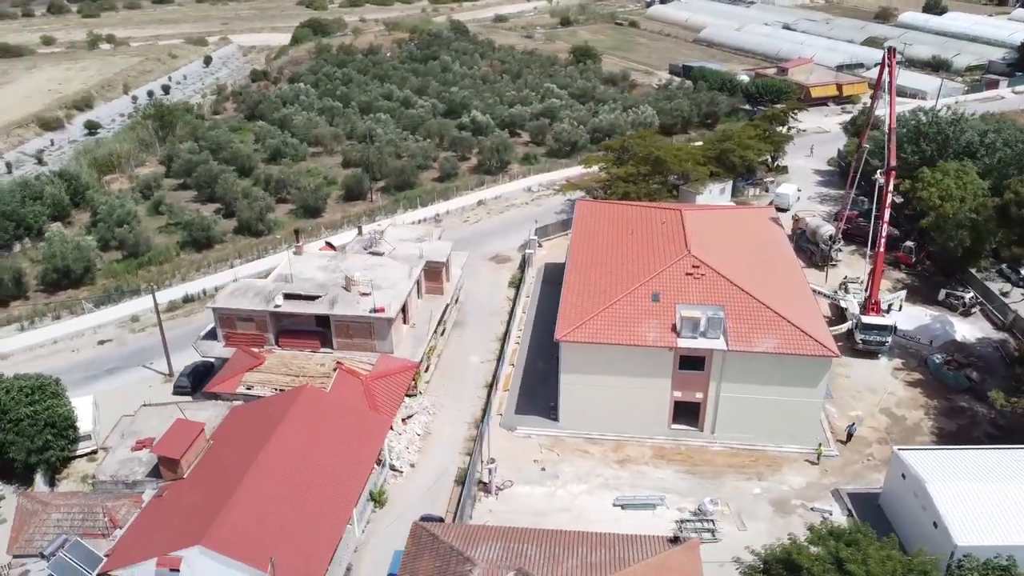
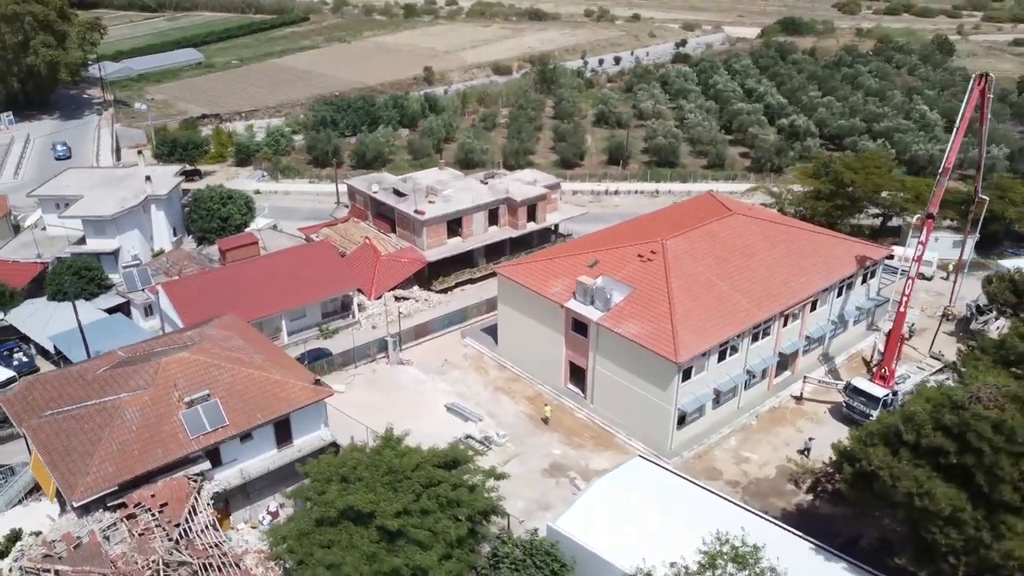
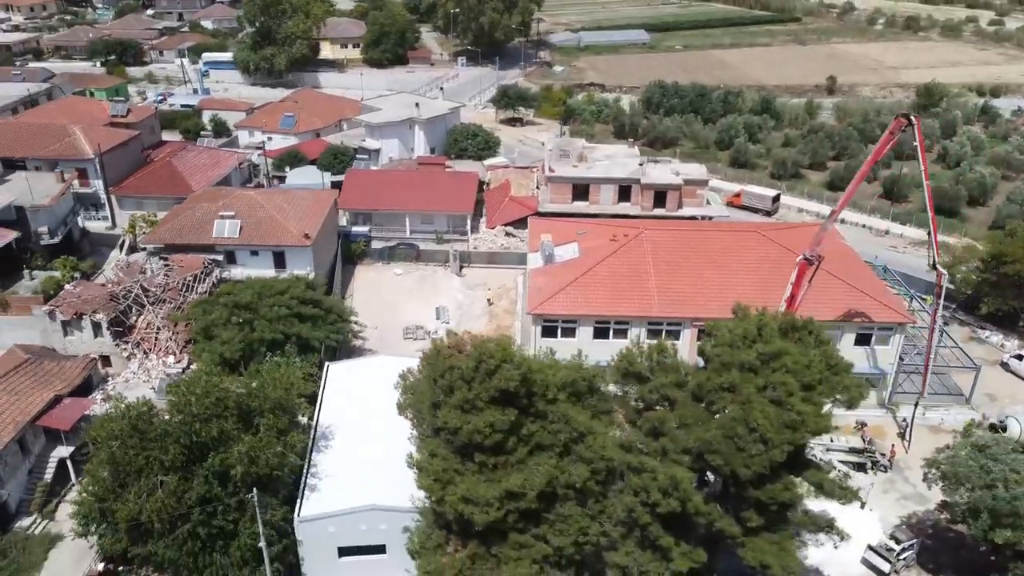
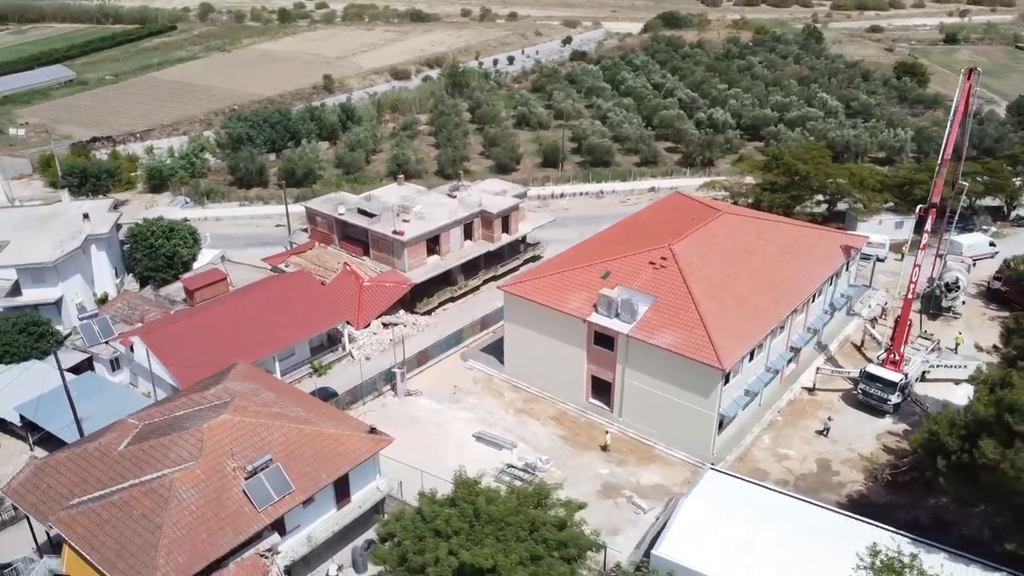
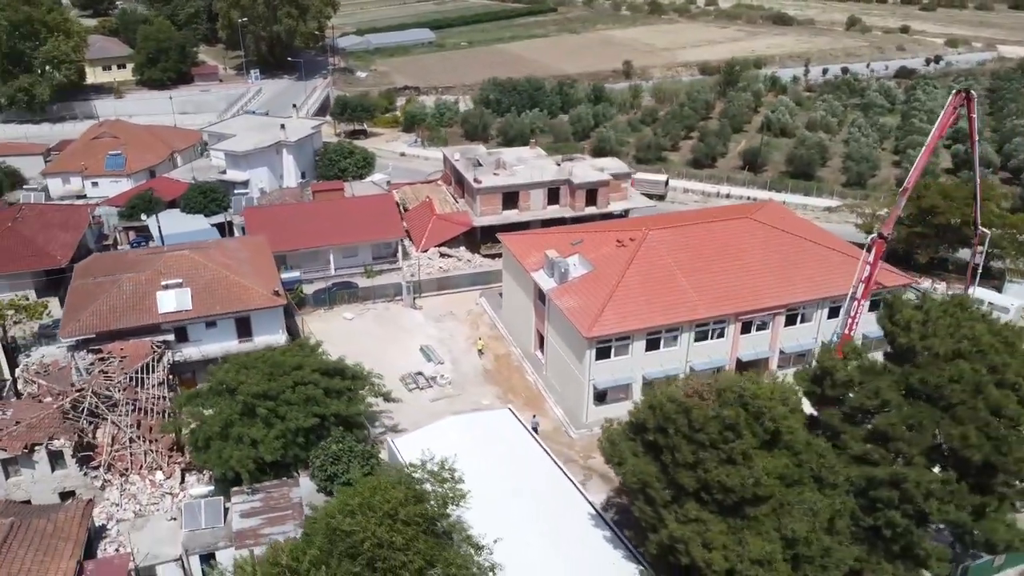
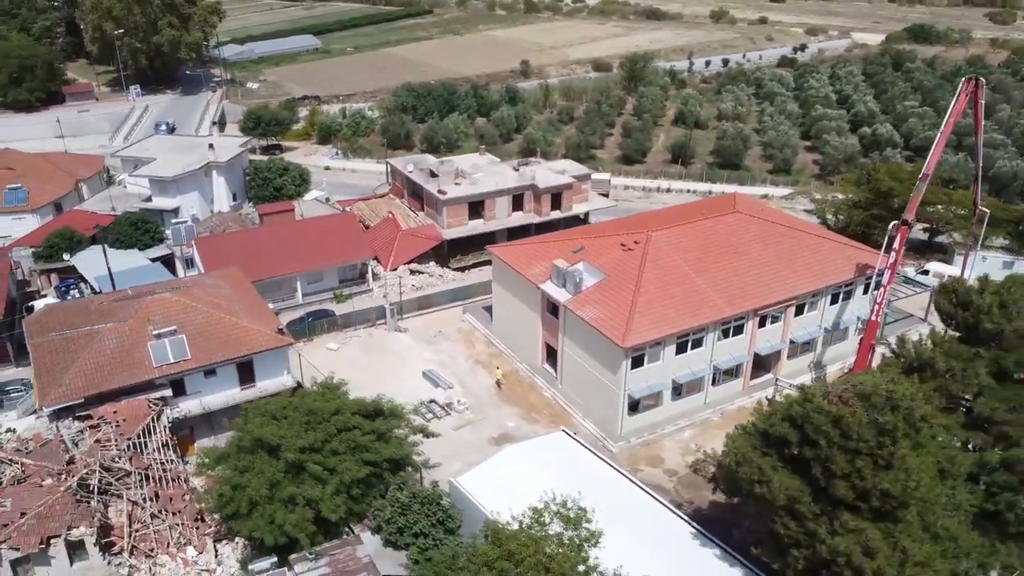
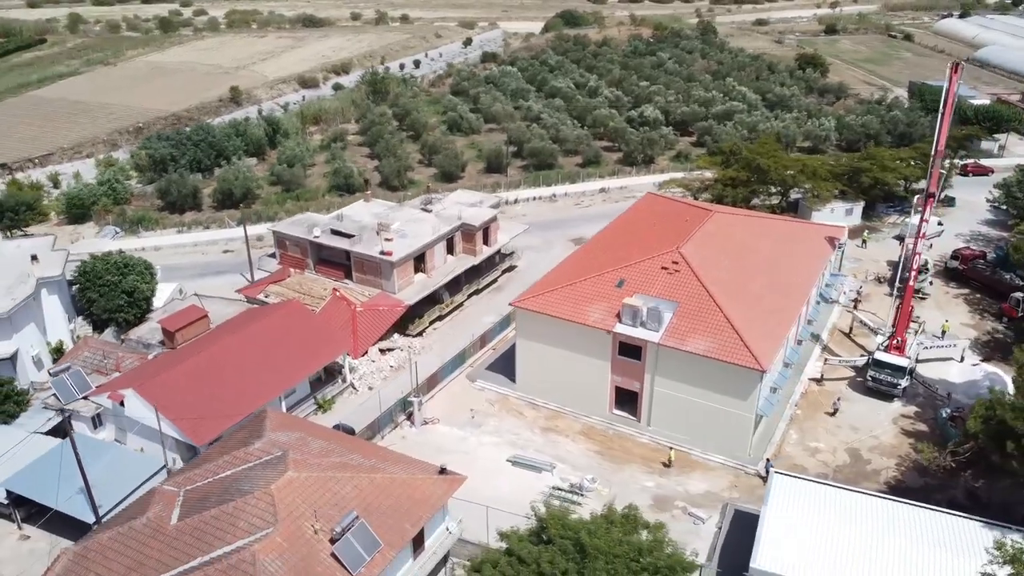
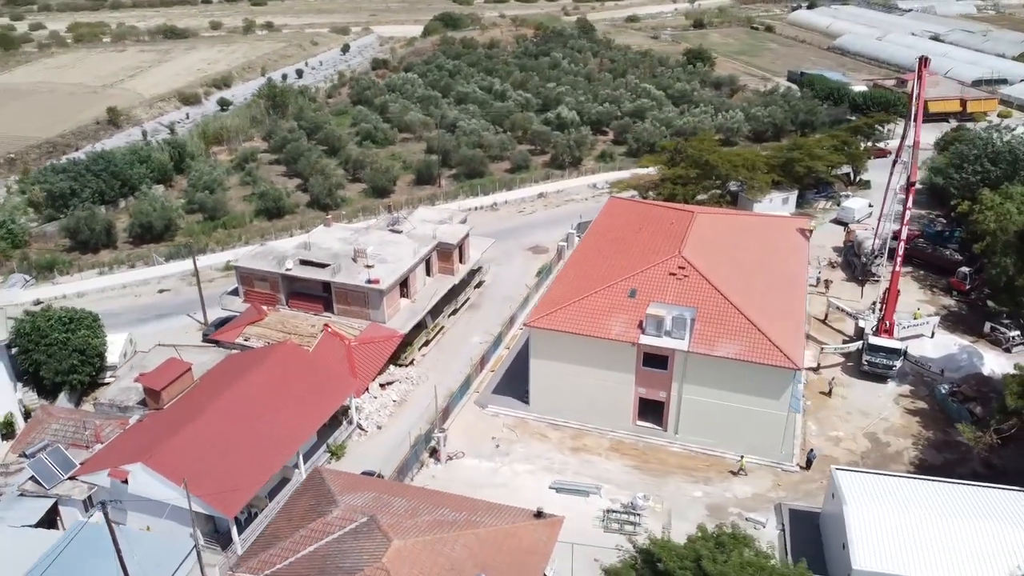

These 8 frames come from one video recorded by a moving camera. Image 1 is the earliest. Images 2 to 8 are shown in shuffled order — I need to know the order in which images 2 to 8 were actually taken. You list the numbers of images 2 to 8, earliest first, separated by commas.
8, 7, 4, 2, 6, 5, 3
